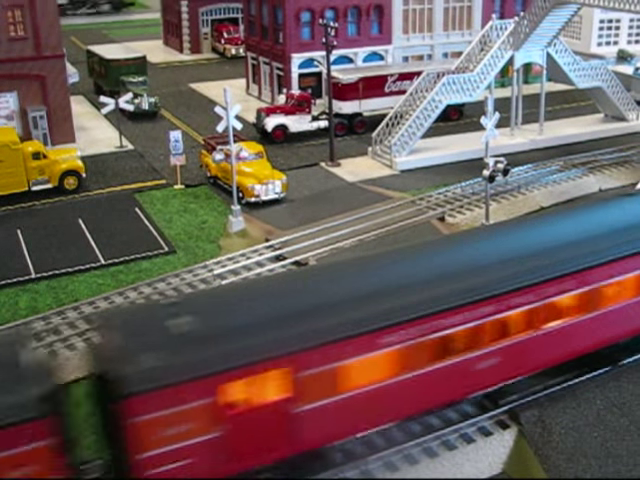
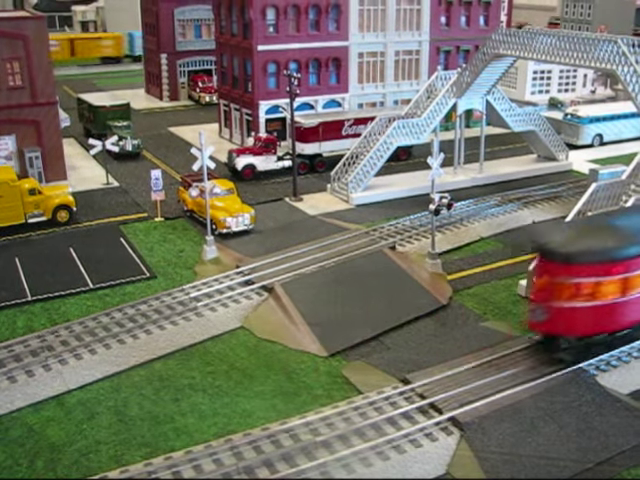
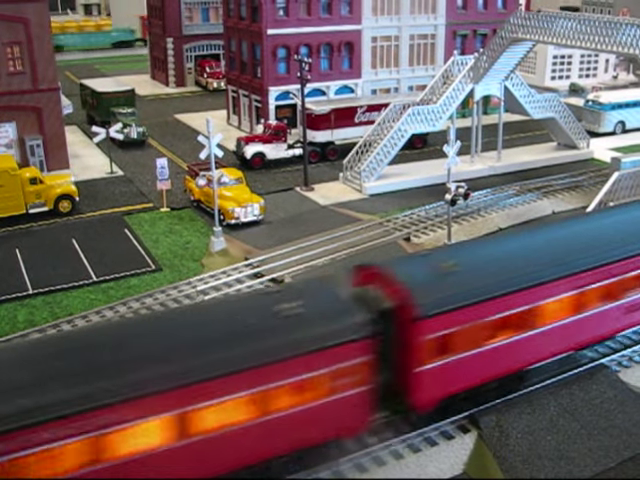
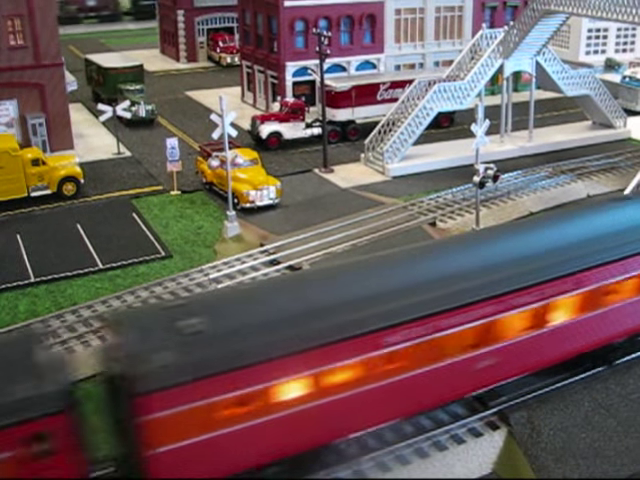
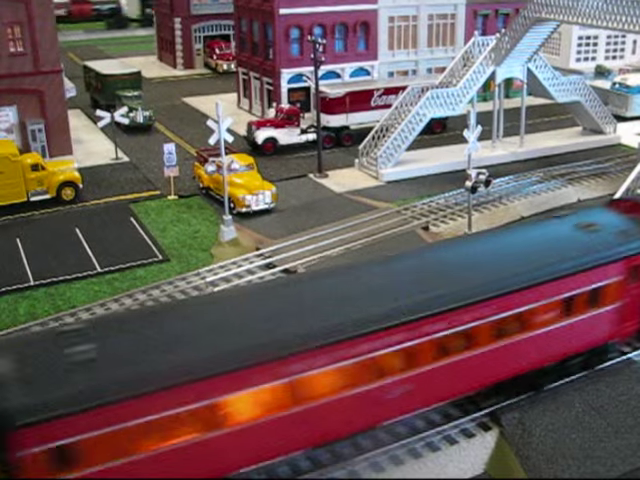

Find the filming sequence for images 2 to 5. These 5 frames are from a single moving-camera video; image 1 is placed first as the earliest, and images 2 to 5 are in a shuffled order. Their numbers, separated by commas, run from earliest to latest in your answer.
4, 5, 3, 2
